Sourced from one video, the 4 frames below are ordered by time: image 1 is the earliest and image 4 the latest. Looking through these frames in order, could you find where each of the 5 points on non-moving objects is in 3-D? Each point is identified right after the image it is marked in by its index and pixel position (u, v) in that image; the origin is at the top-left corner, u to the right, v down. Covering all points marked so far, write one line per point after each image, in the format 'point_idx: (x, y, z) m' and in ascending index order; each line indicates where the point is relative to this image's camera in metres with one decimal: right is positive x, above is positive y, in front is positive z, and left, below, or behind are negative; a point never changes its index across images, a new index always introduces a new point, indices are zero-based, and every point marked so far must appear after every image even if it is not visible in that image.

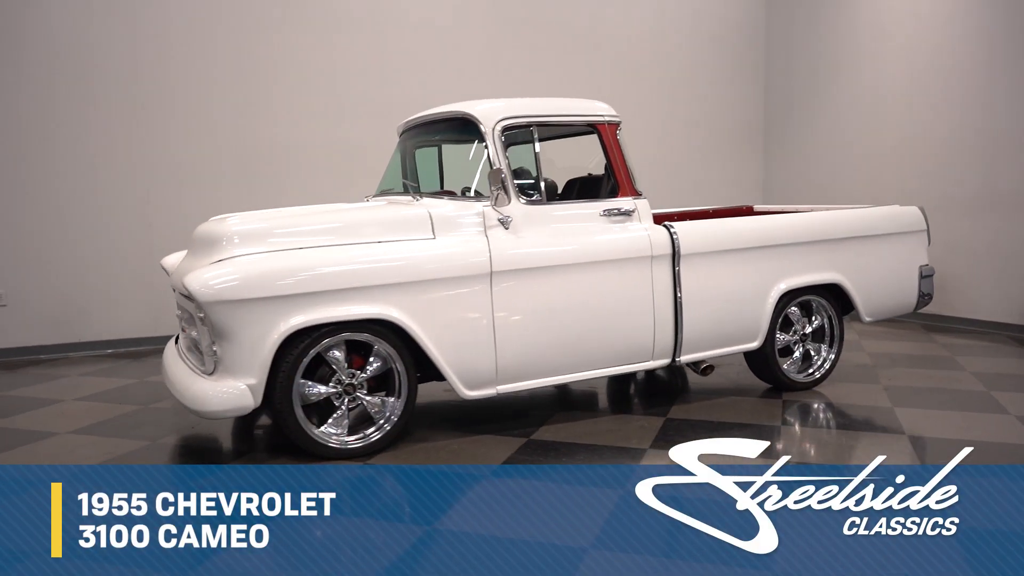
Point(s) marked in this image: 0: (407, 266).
0: (-0.6, +0.1, +3.6) m
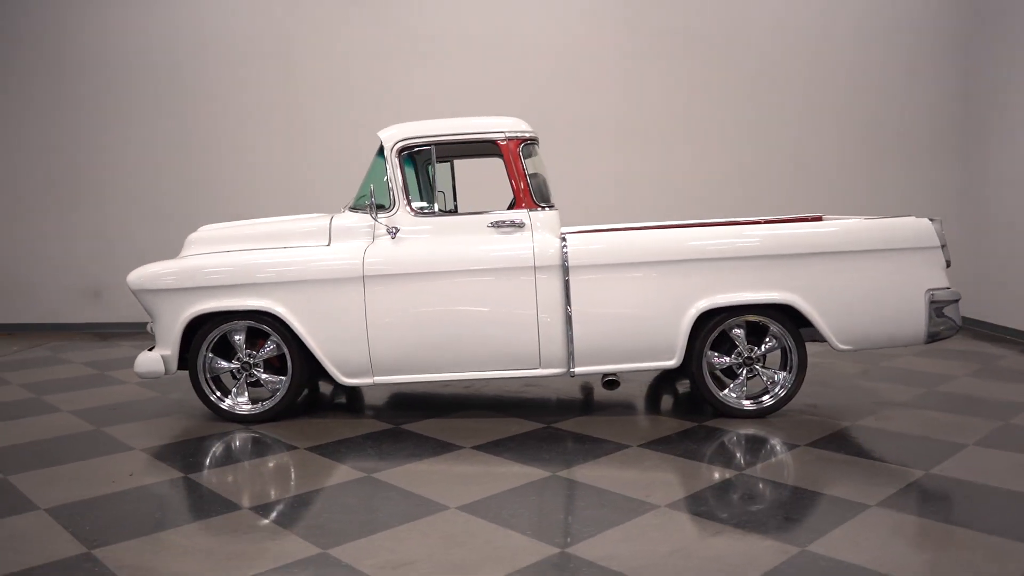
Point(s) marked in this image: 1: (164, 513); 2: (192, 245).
0: (-1.3, +0.1, +4.3) m
1: (-1.4, -0.9, +3.1) m
2: (-1.9, +0.3, +4.6) m
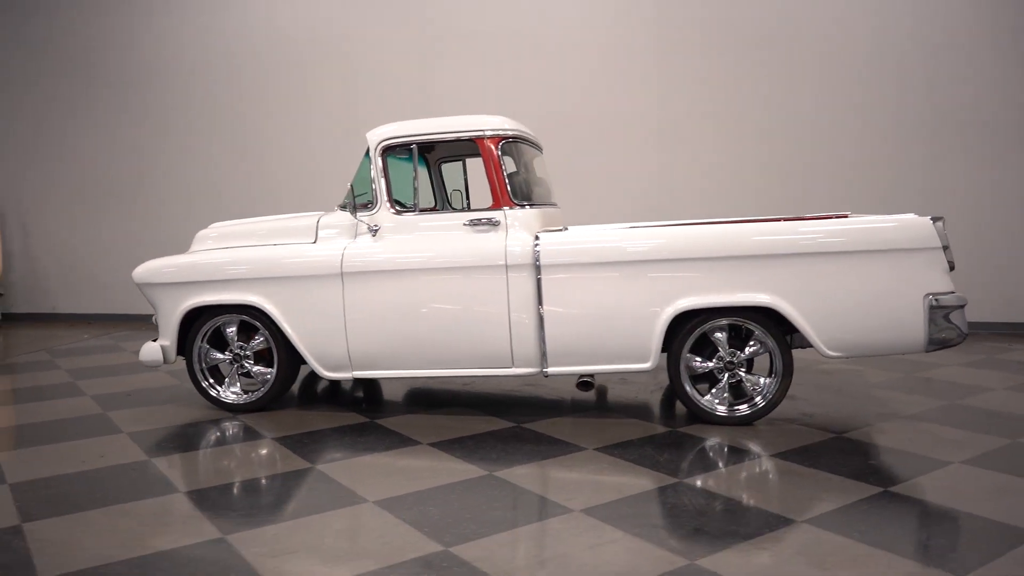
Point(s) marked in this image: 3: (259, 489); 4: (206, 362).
0: (-1.4, +0.1, +4.5) m
1: (-1.7, -0.9, +3.3) m
2: (-2.0, +0.3, +4.9) m
3: (-1.1, -0.9, +3.3) m
4: (-1.9, -0.5, +4.6) m
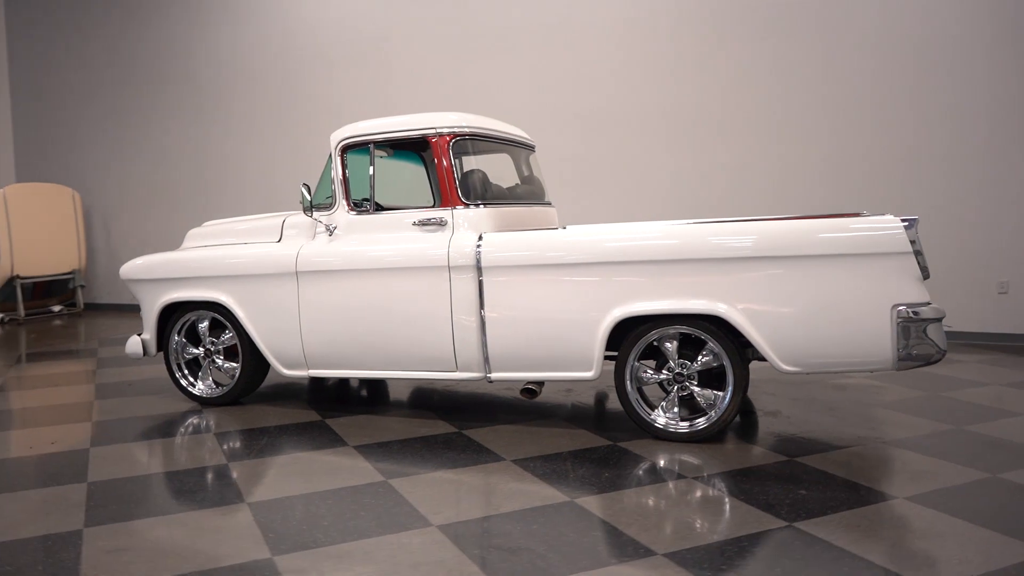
0: (-1.7, +0.1, +4.6) m
1: (-2.2, -0.9, +3.5) m
2: (-2.2, +0.3, +5.1) m
3: (-1.5, -0.9, +3.4) m
4: (-2.1, -0.4, +4.8) m
